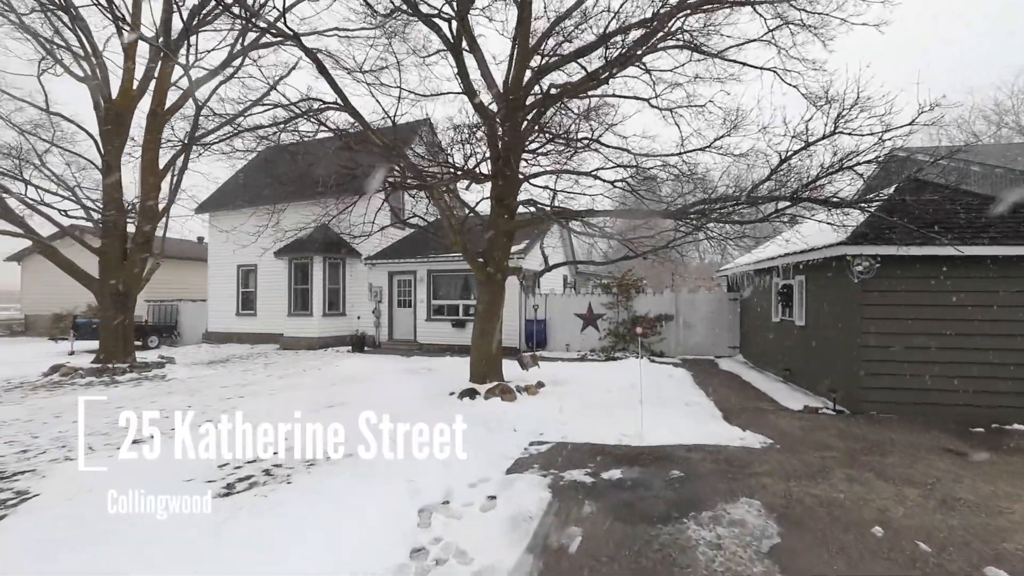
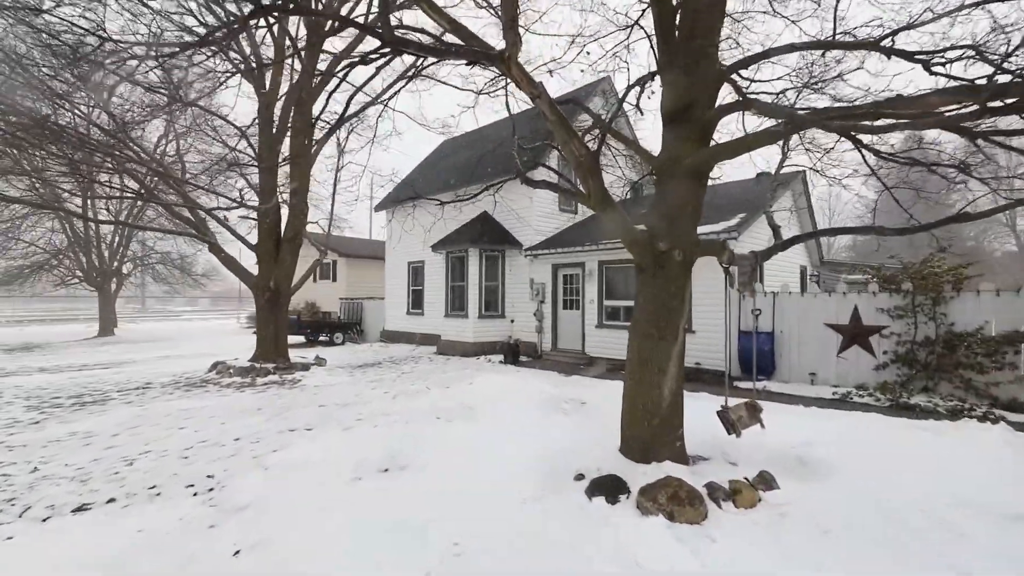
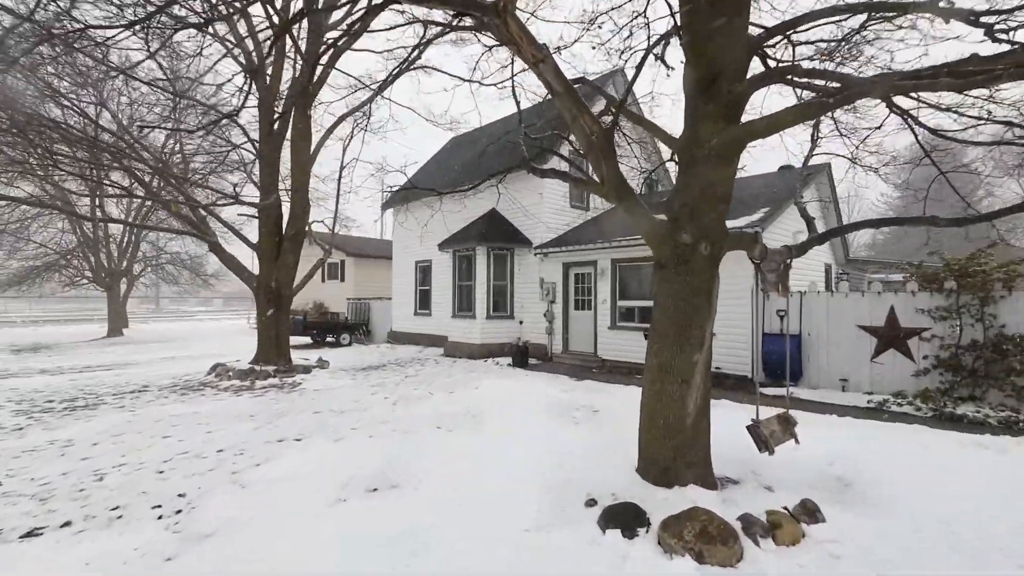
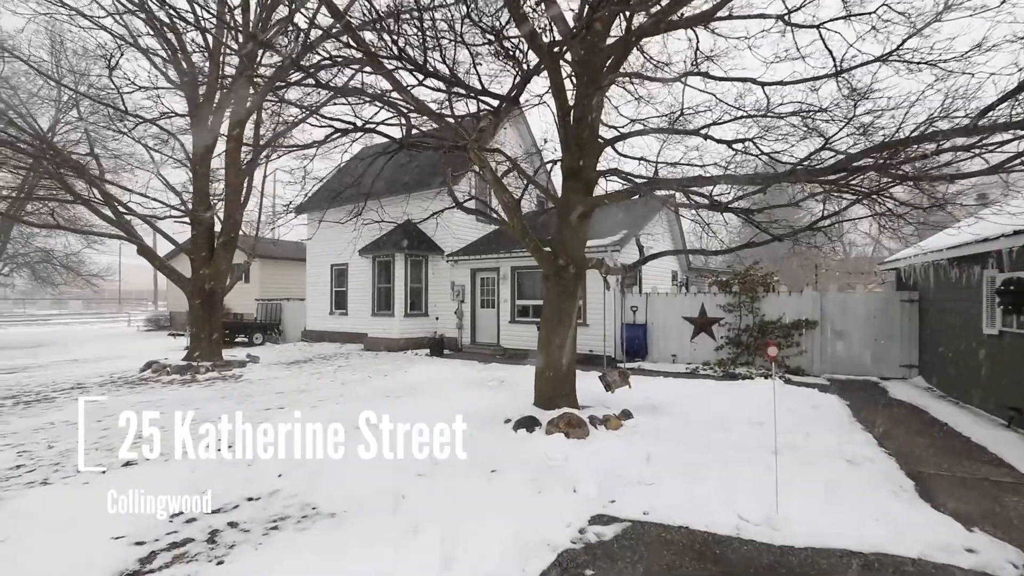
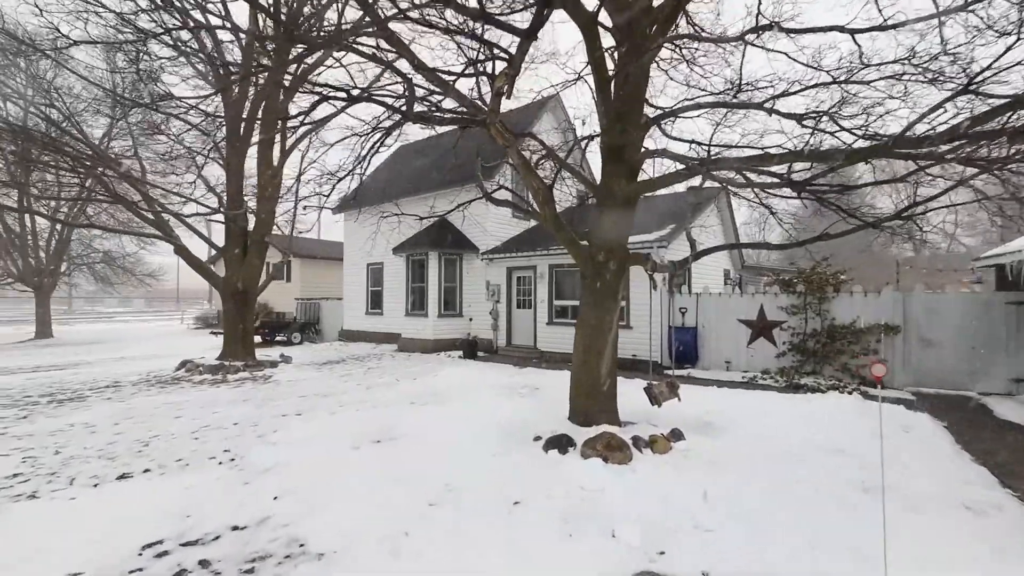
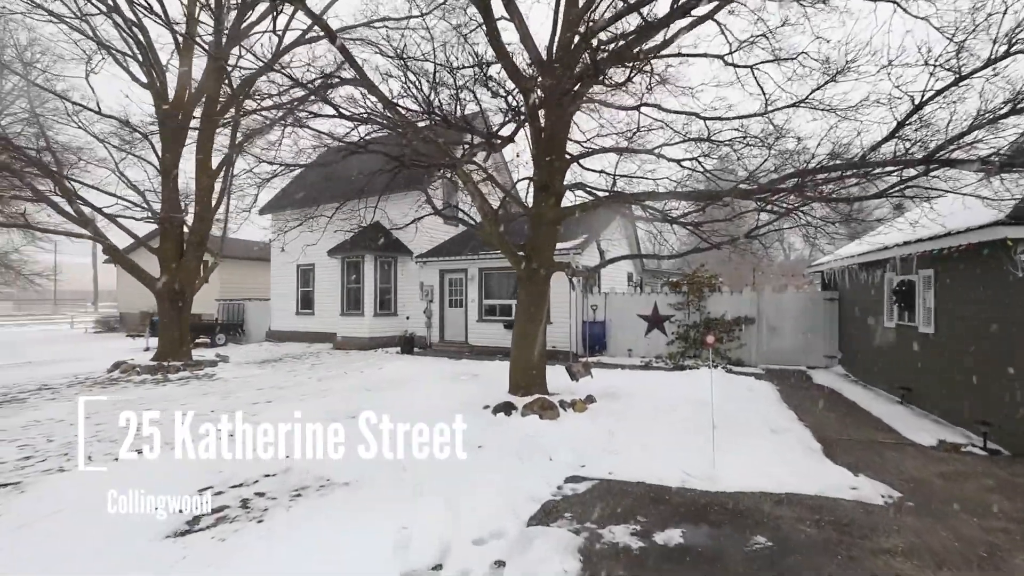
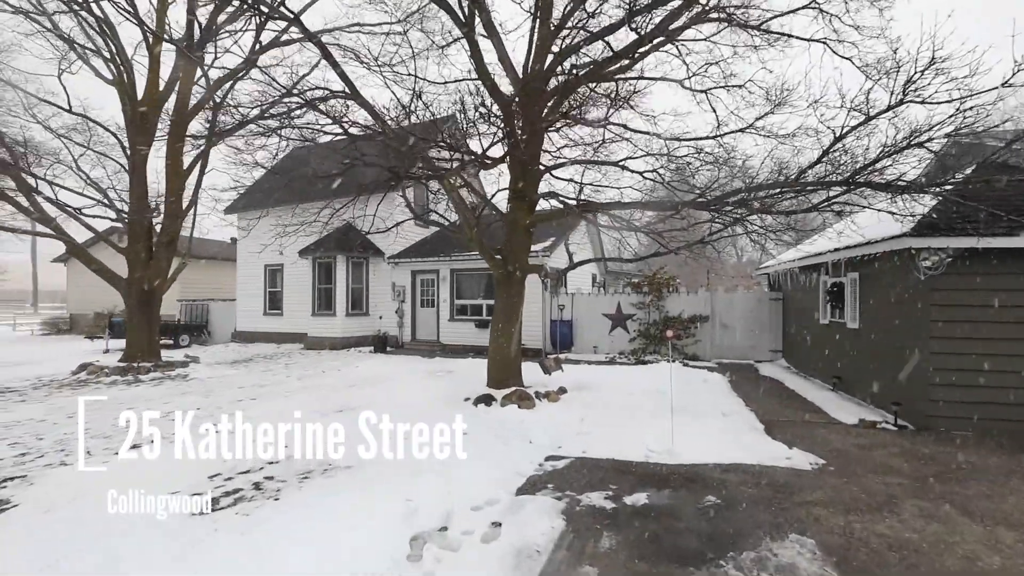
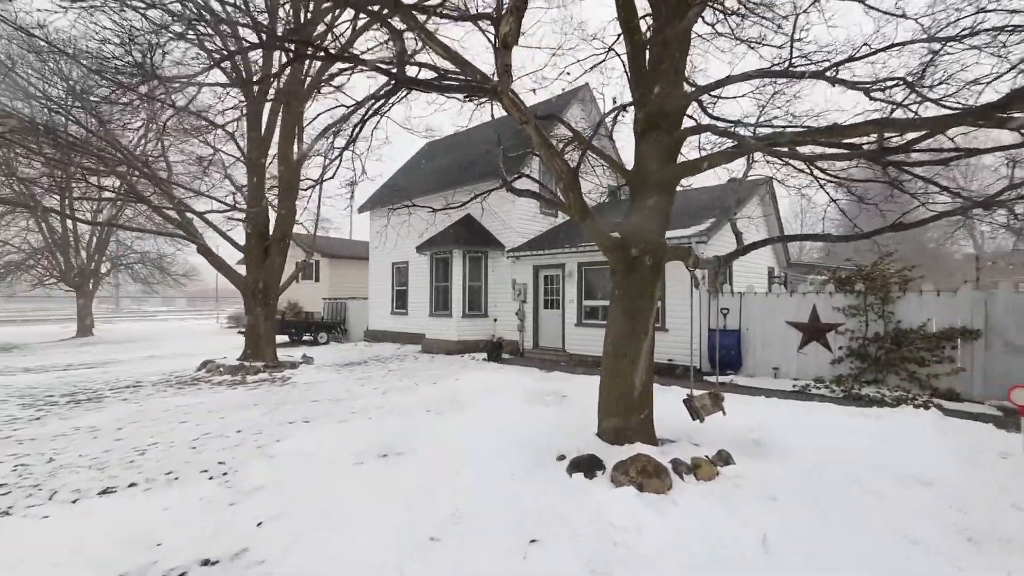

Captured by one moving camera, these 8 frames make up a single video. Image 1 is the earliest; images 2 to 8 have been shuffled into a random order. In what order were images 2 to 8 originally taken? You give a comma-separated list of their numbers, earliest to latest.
7, 6, 4, 5, 8, 2, 3
